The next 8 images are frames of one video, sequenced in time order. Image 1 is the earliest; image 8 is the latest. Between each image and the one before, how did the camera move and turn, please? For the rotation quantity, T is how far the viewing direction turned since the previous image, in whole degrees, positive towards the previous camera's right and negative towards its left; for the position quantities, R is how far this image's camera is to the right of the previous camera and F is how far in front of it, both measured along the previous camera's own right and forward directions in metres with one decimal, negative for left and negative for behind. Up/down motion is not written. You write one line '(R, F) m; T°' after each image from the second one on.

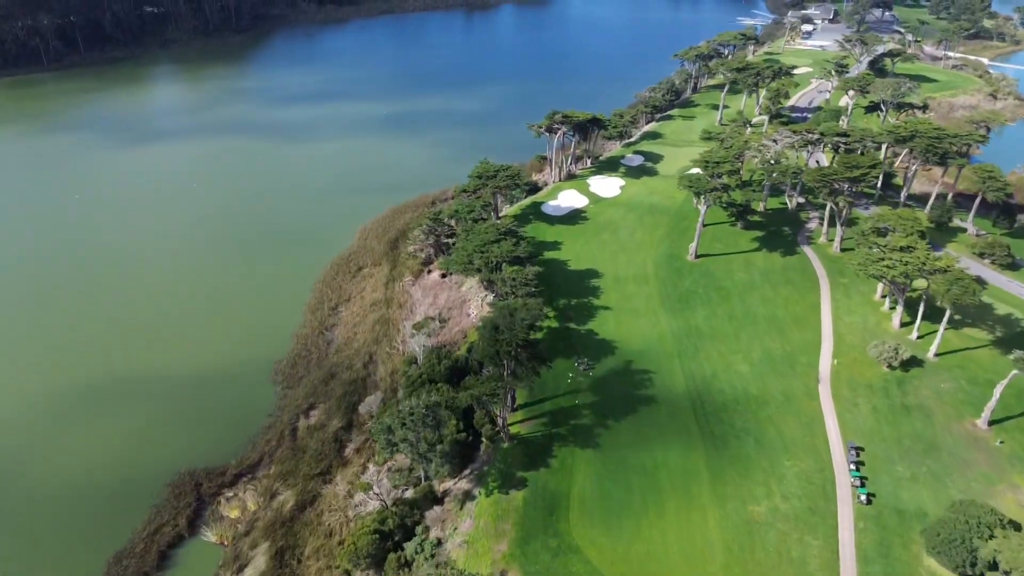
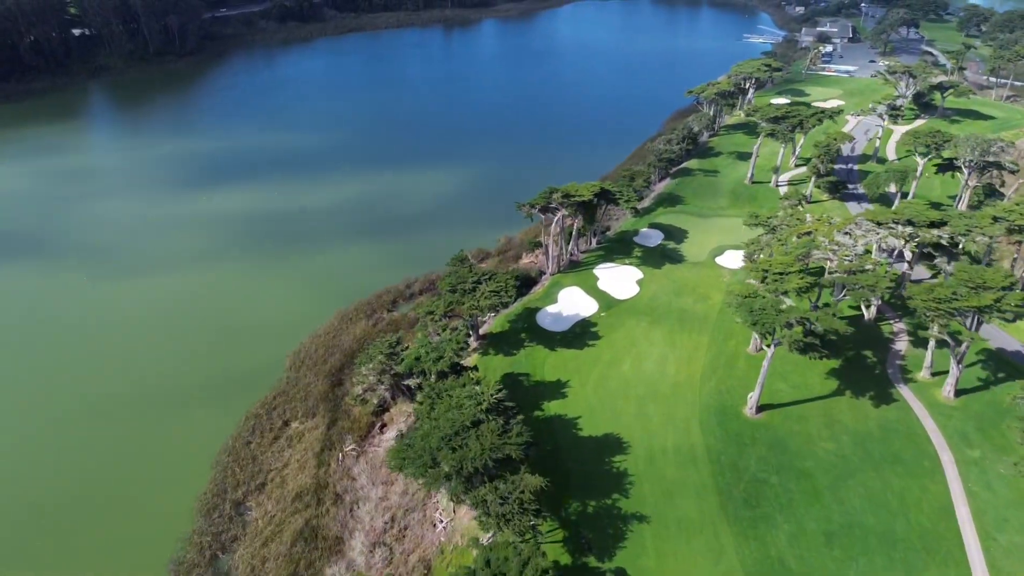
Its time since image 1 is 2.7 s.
(+0.1, +16.5) m; +1°
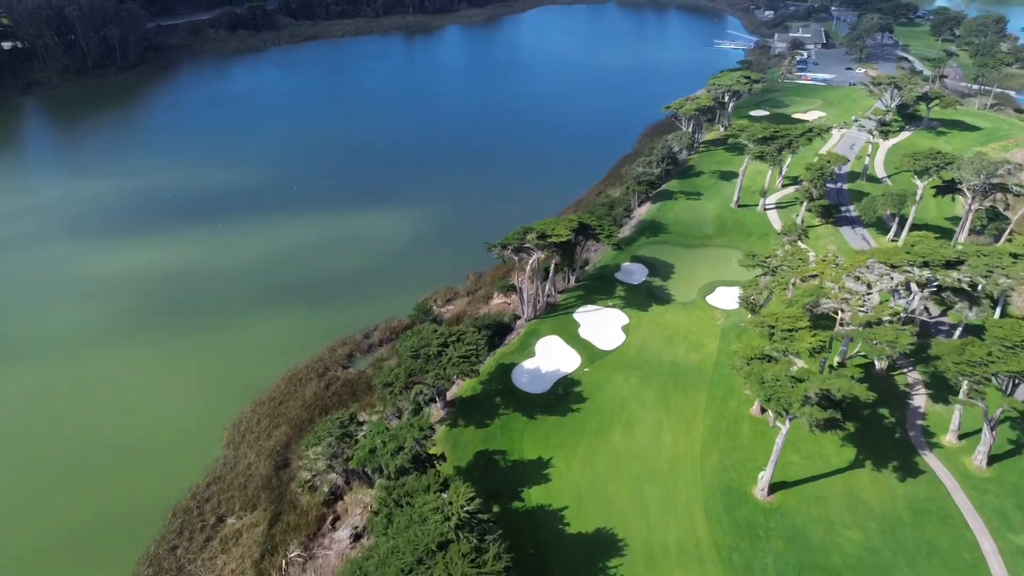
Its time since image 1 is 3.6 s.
(0.0, +5.8) m; +2°
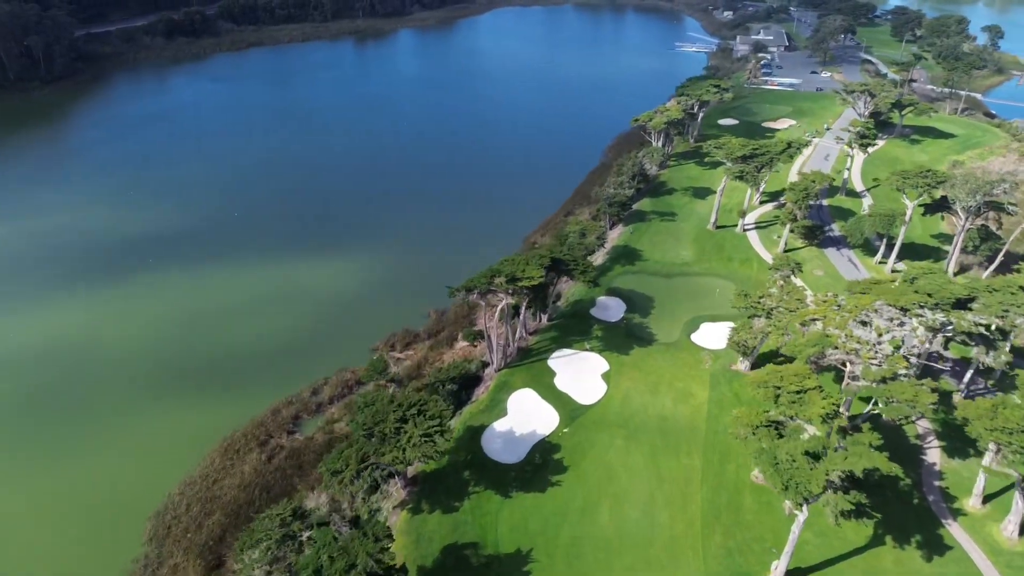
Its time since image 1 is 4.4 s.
(-0.2, +5.2) m; +3°
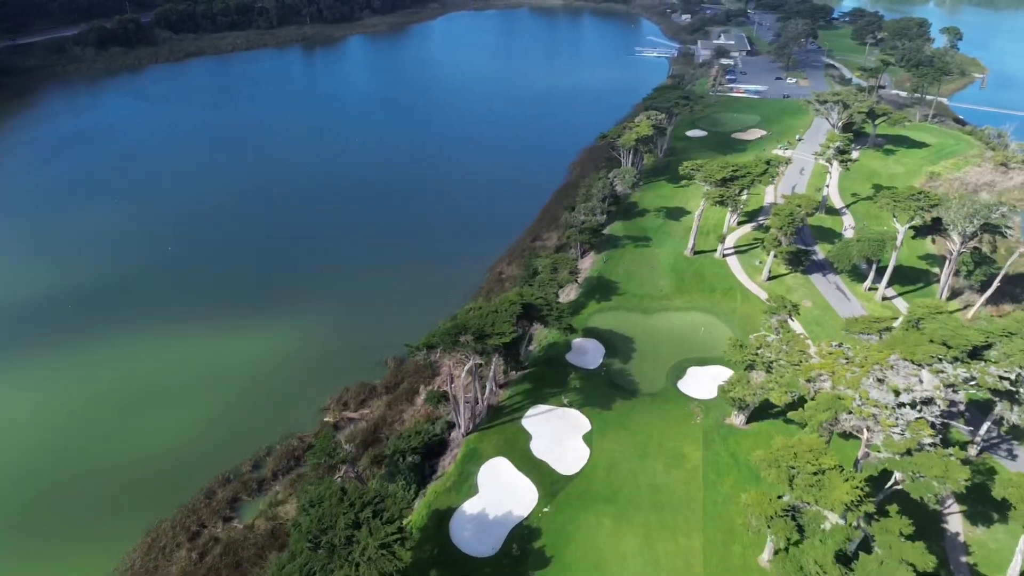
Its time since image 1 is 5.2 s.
(-0.3, +5.0) m; +3°
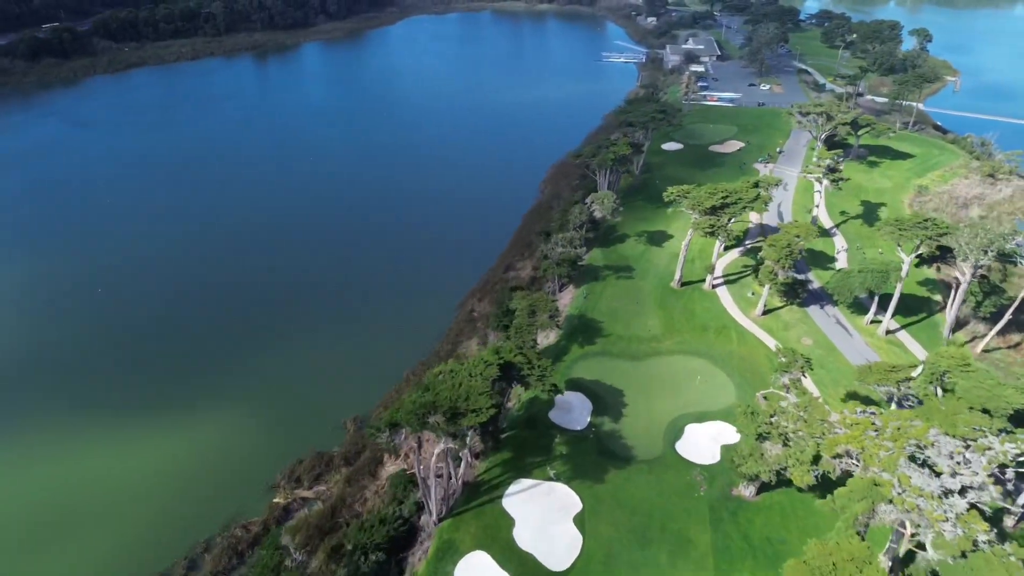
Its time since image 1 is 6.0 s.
(-0.3, +5.2) m; +3°
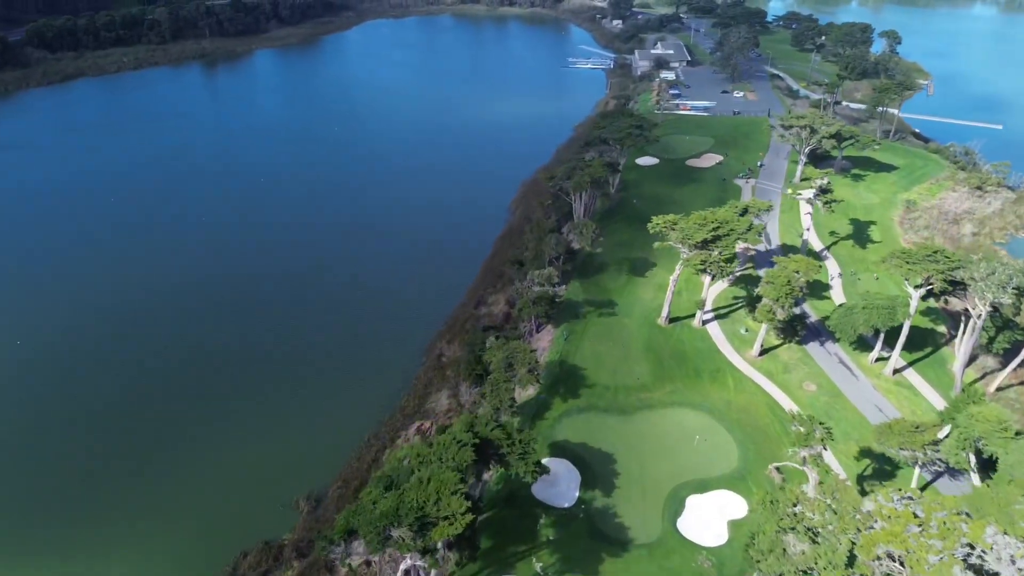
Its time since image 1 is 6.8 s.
(-0.3, +5.0) m; +3°
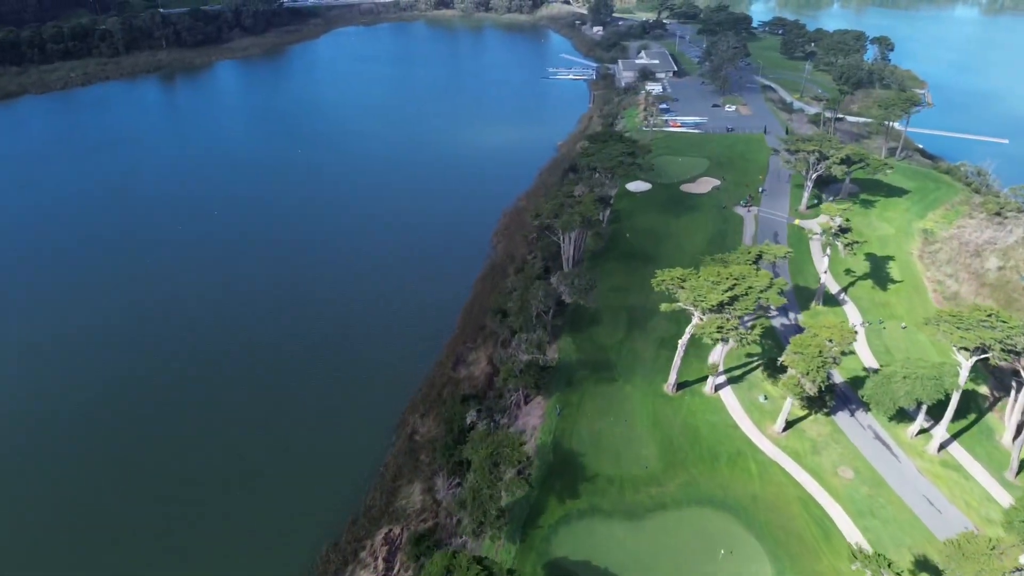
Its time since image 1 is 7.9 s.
(-0.1, +6.7) m; +2°
